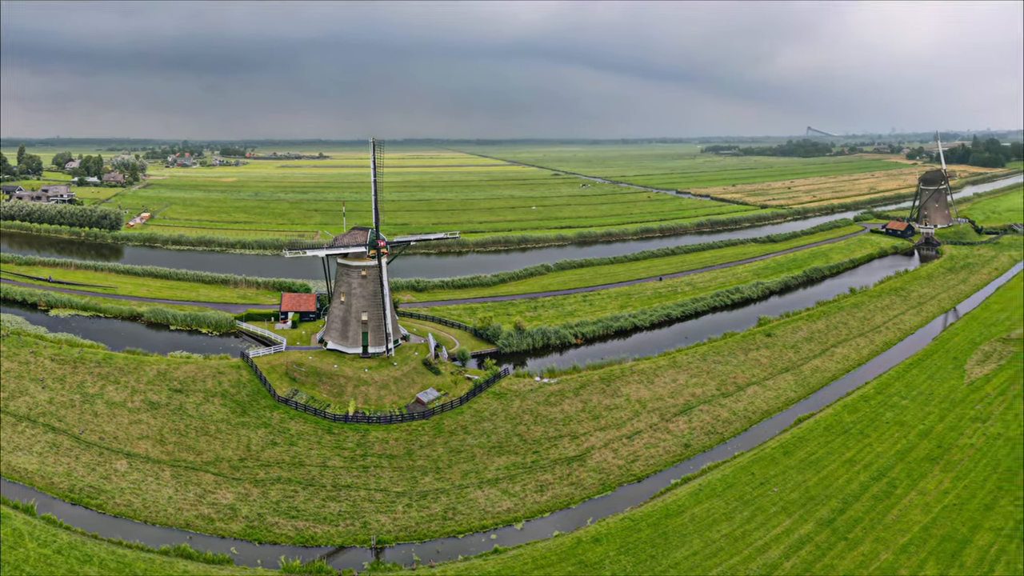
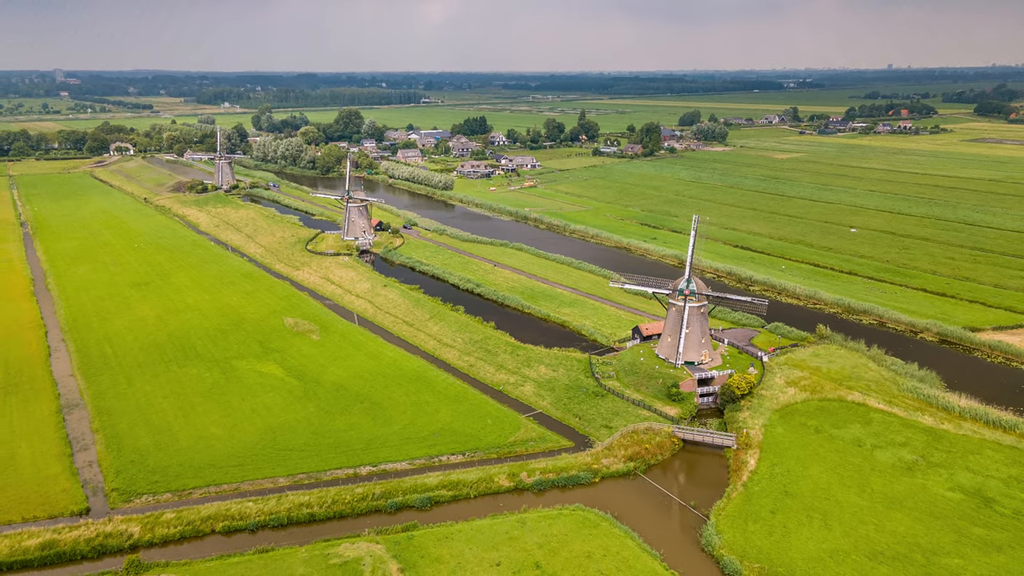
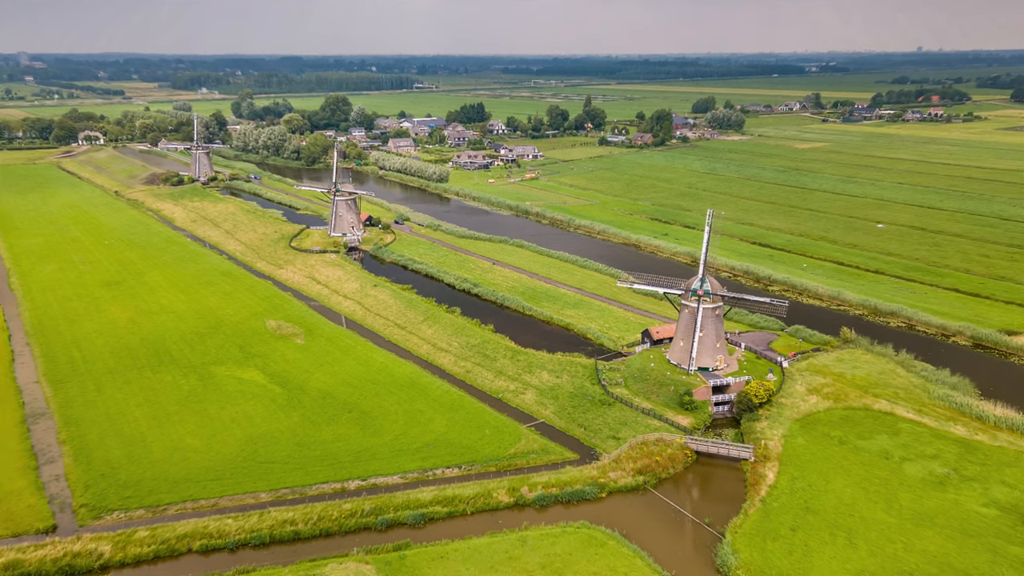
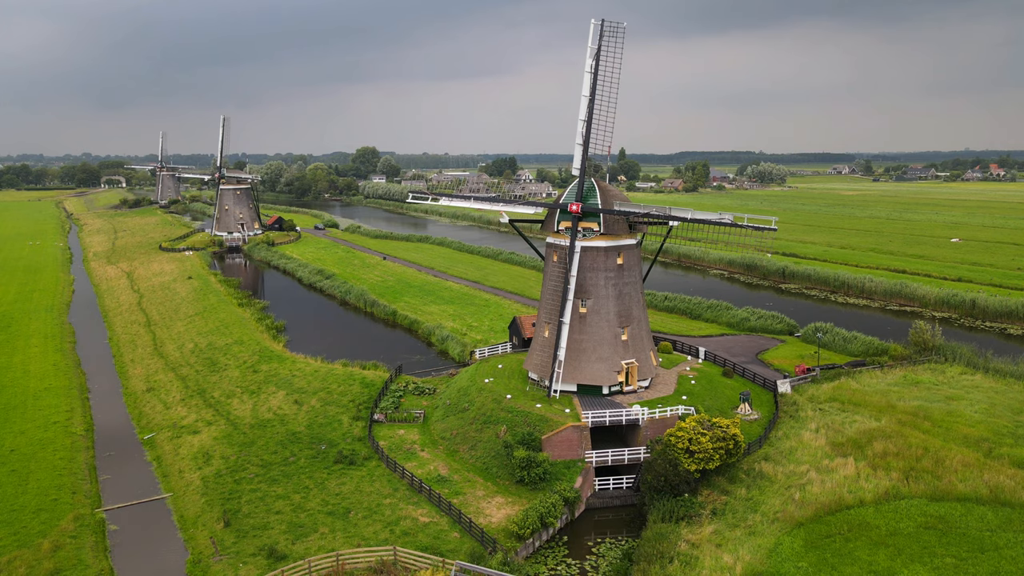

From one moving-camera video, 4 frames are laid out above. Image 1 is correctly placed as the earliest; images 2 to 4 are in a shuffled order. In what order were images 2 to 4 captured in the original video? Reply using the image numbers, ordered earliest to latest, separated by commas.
3, 2, 4
